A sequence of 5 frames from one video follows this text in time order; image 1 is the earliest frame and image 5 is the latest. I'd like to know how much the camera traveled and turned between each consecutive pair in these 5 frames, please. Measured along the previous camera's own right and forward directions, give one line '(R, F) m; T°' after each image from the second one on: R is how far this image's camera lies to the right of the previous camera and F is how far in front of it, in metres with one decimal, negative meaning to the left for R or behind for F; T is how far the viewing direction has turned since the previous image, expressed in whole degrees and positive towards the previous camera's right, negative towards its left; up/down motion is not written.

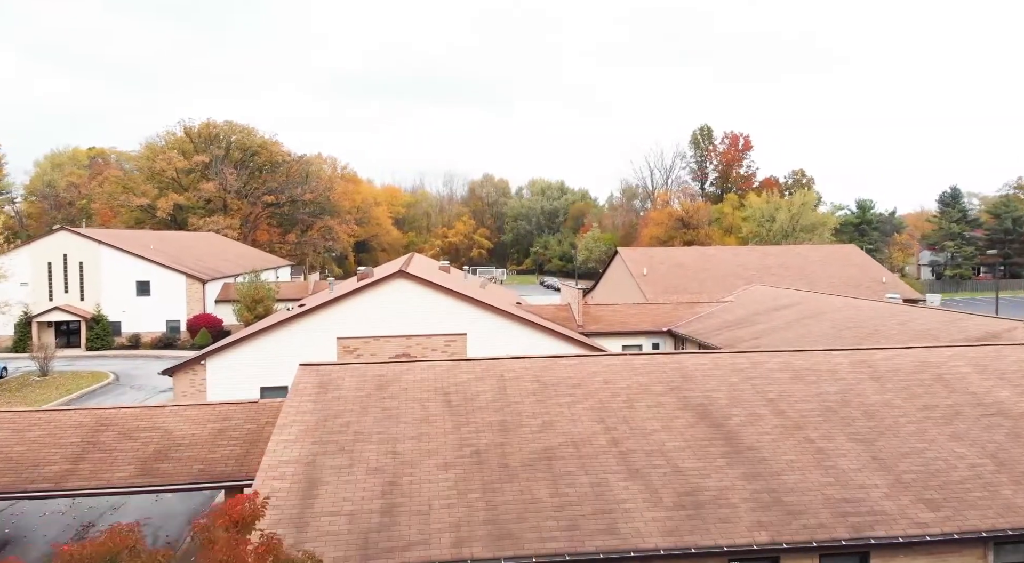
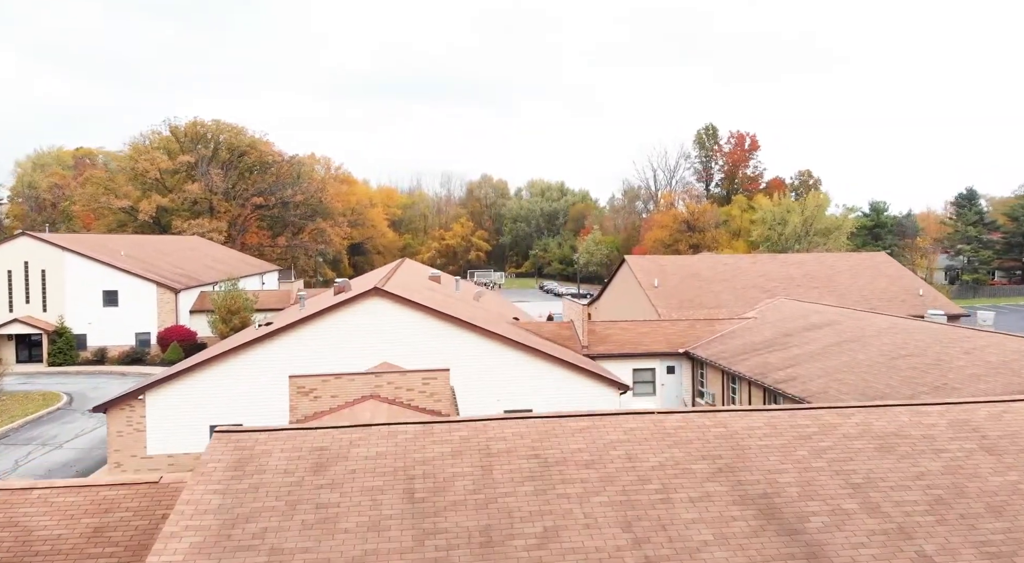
(+0.1, +3.6) m; 0°
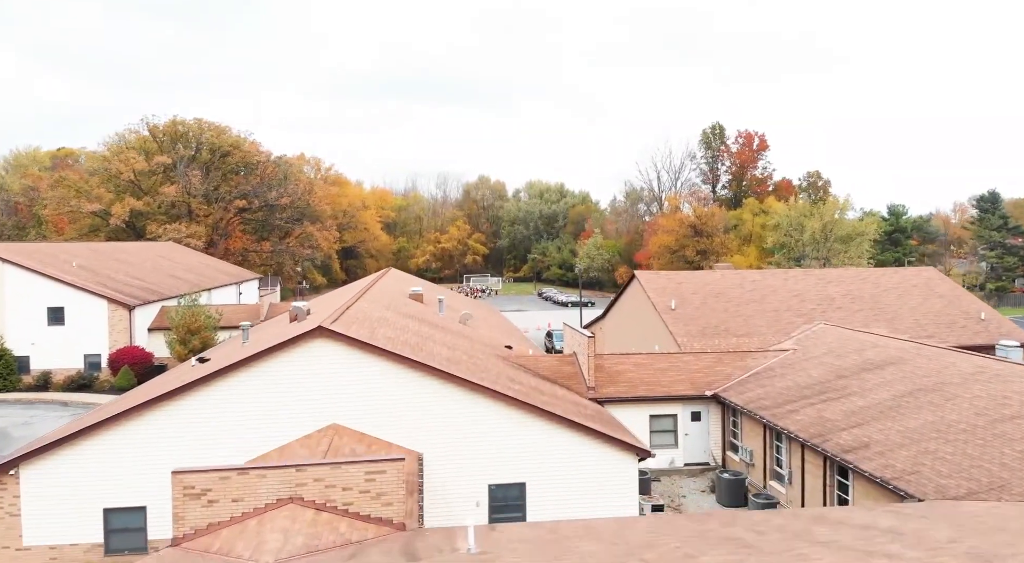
(+0.2, +4.7) m; 0°
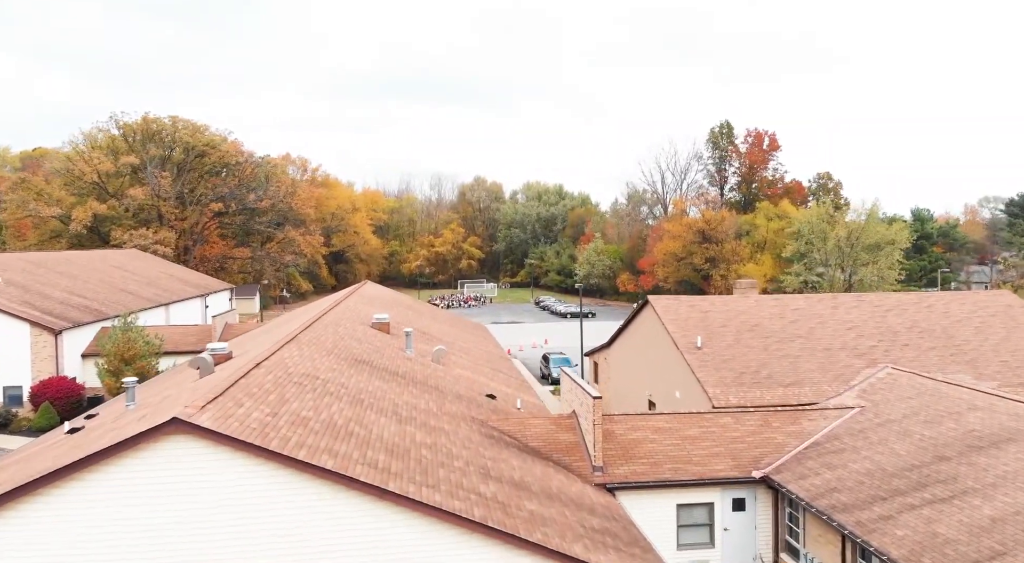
(+0.4, +5.6) m; 0°
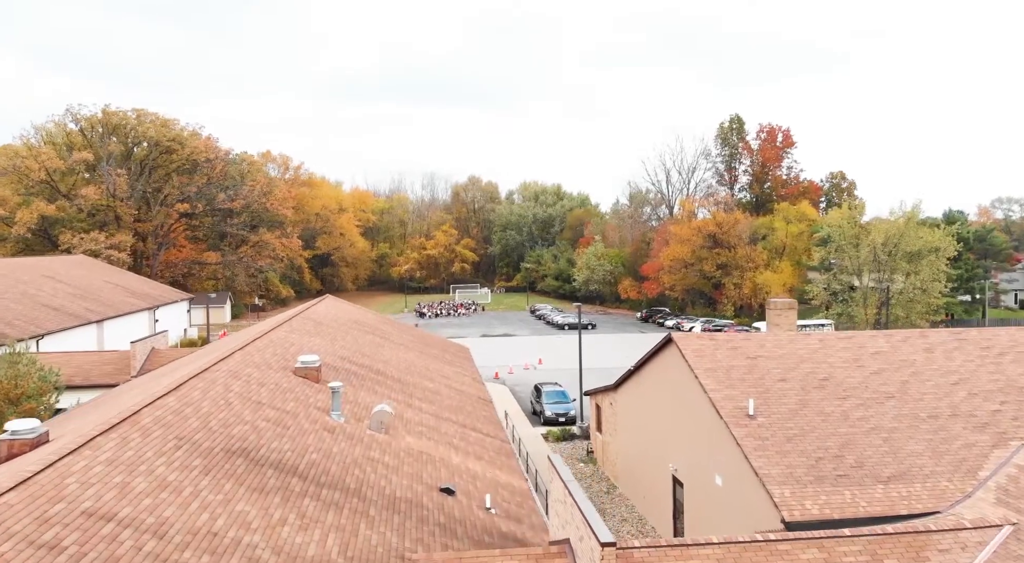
(+0.6, +6.6) m; 0°
